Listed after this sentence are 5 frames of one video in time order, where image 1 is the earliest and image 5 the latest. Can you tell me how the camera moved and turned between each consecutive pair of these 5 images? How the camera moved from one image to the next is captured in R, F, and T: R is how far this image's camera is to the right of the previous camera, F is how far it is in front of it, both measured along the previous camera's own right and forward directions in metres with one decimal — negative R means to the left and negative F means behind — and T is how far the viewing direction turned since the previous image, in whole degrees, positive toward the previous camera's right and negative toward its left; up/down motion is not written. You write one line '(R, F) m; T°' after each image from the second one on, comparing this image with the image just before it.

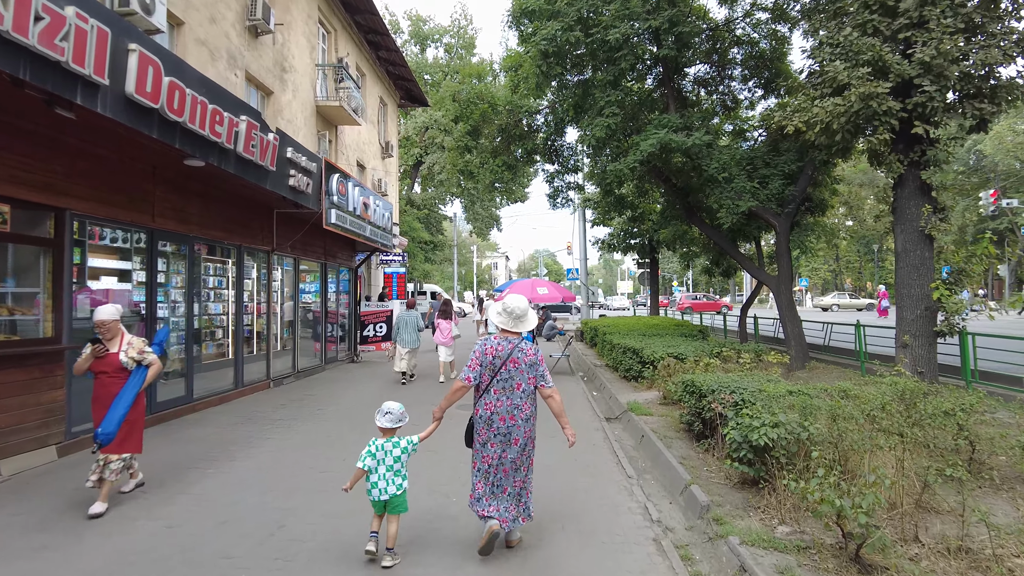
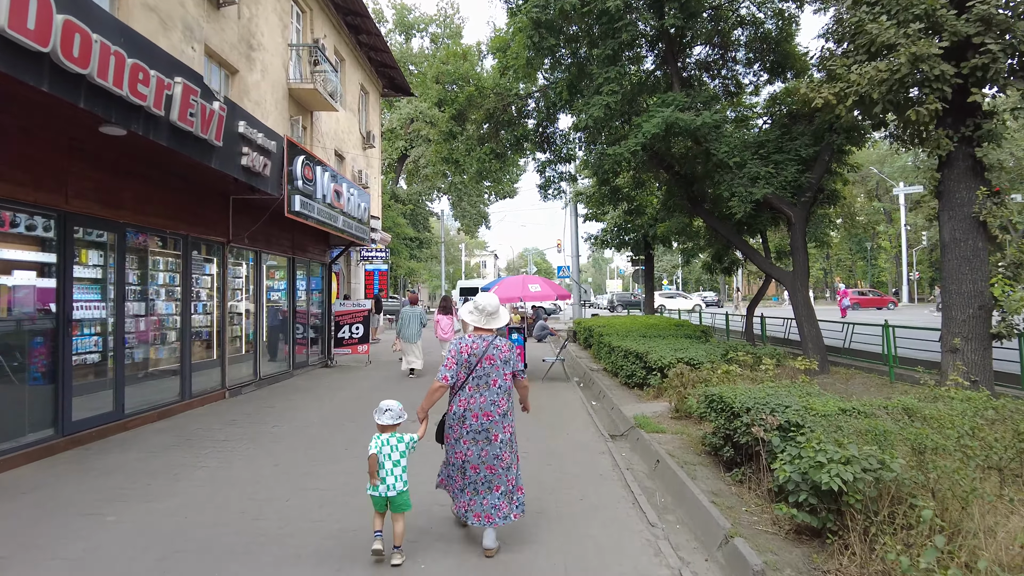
(0.0, +1.2) m; +1°
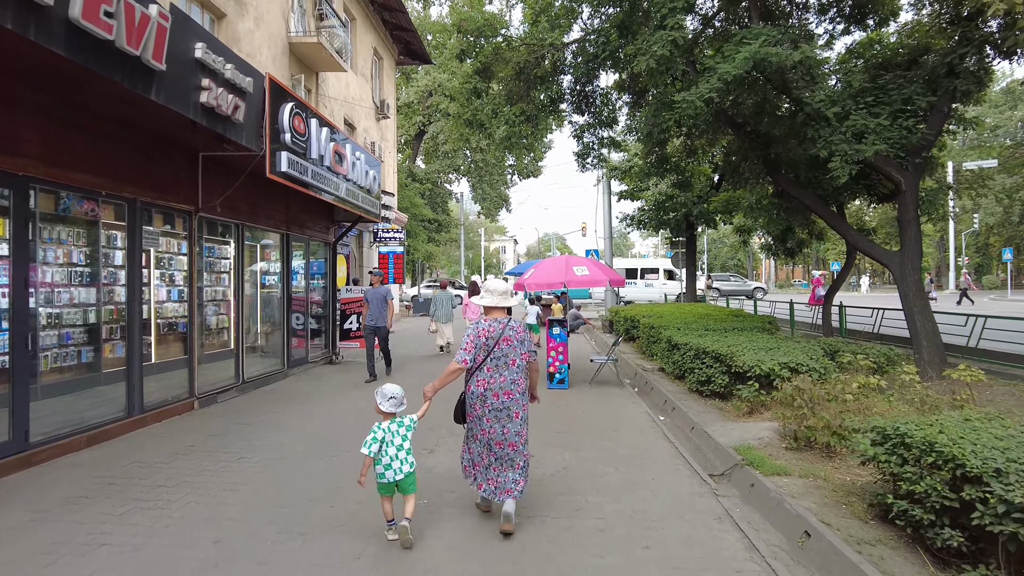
(-0.3, +2.0) m; -2°
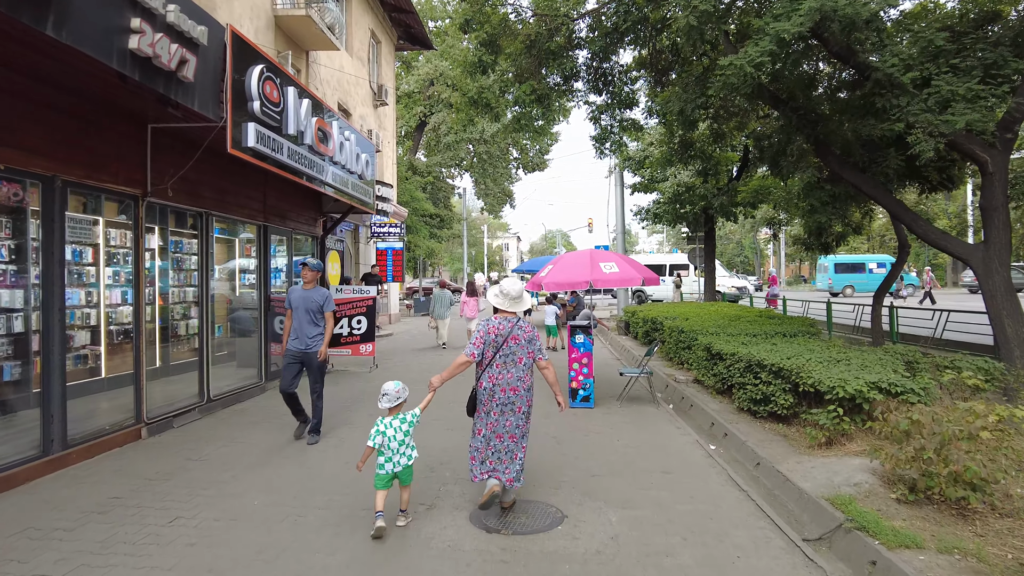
(-0.1, +1.3) m; 0°
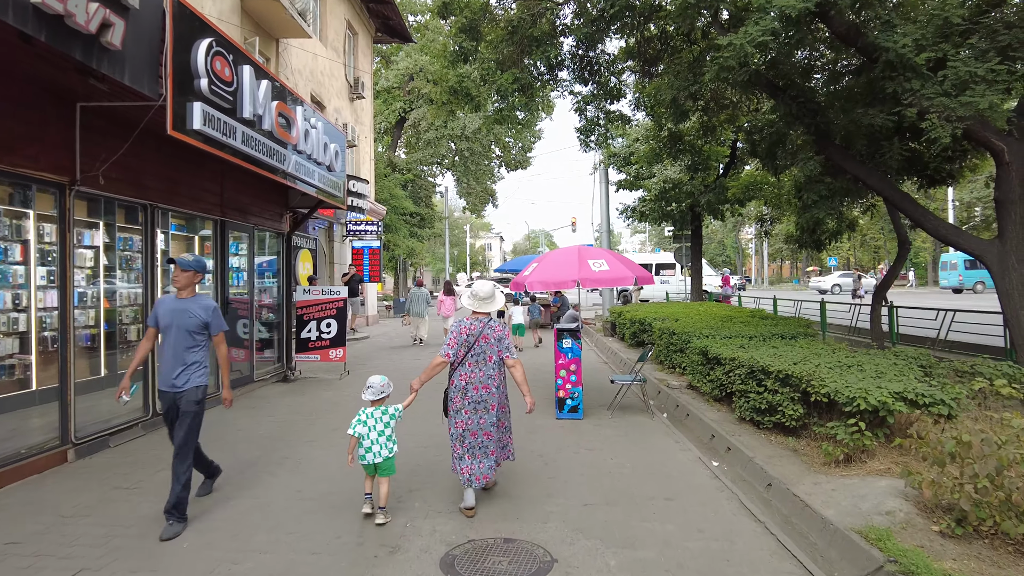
(0.0, +0.6) m; +1°
